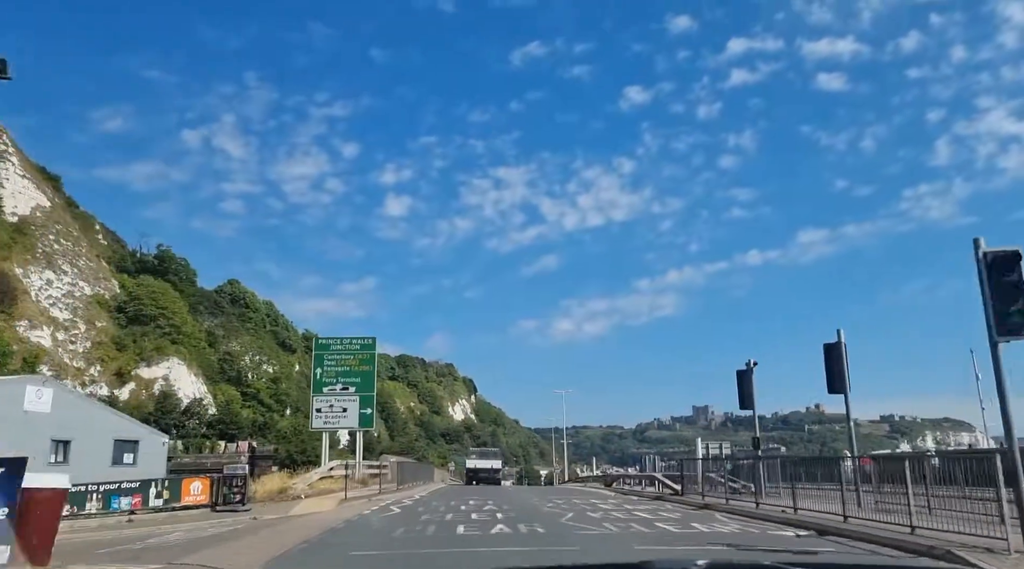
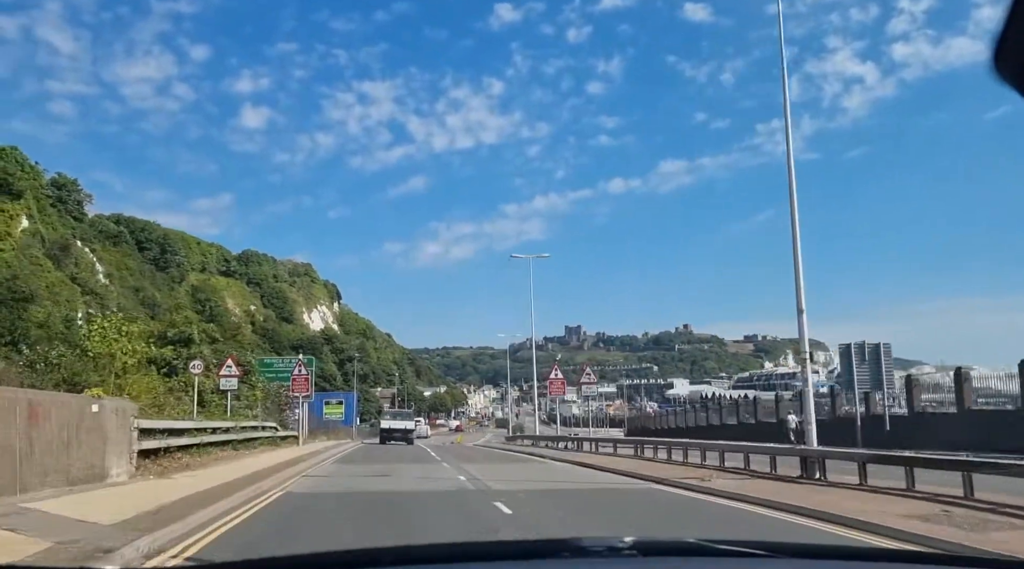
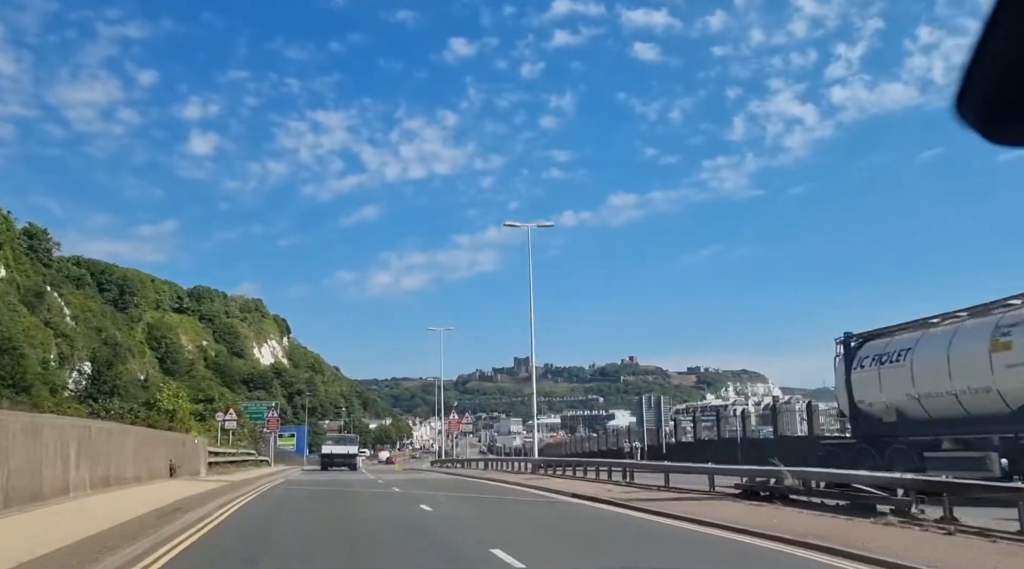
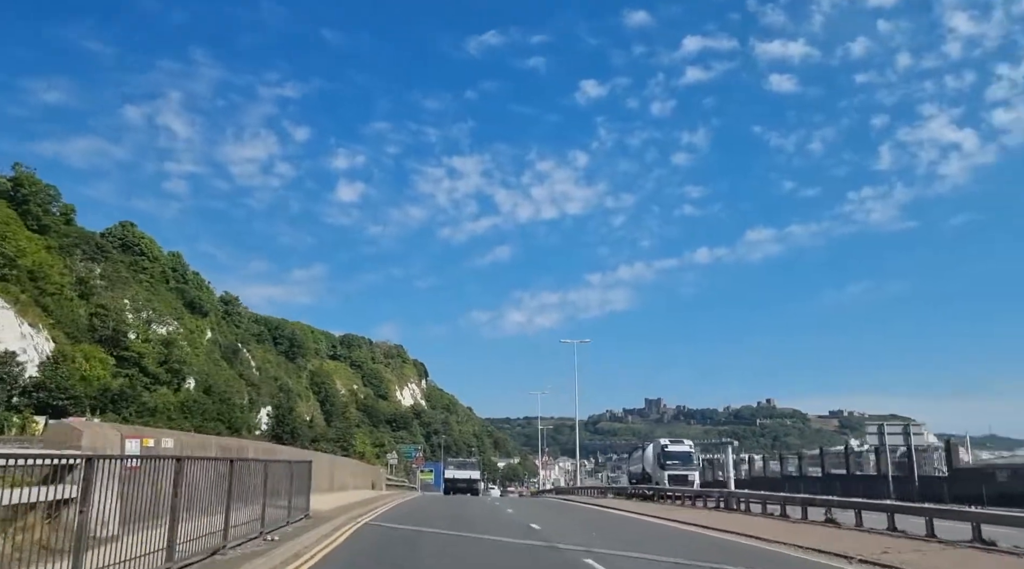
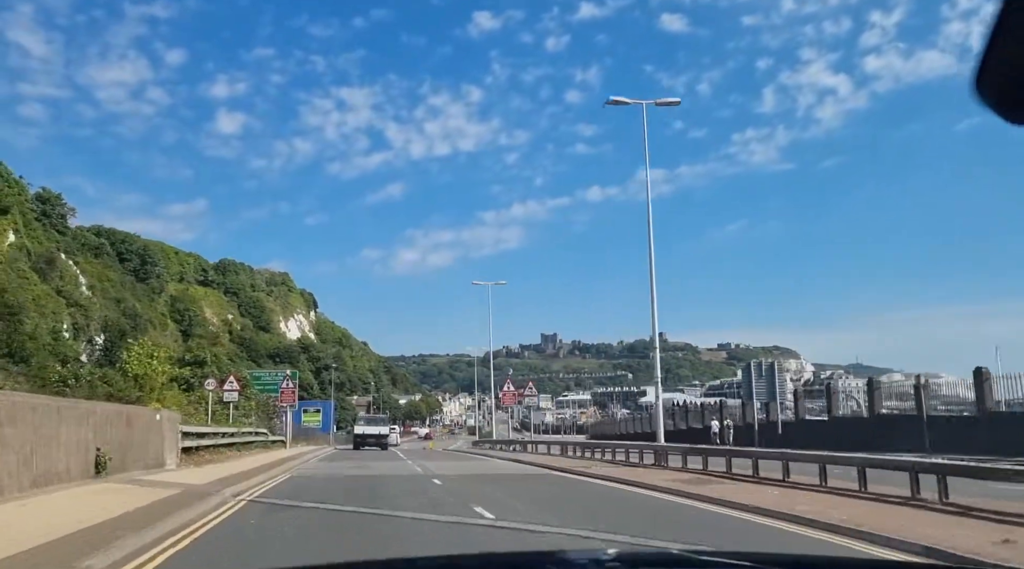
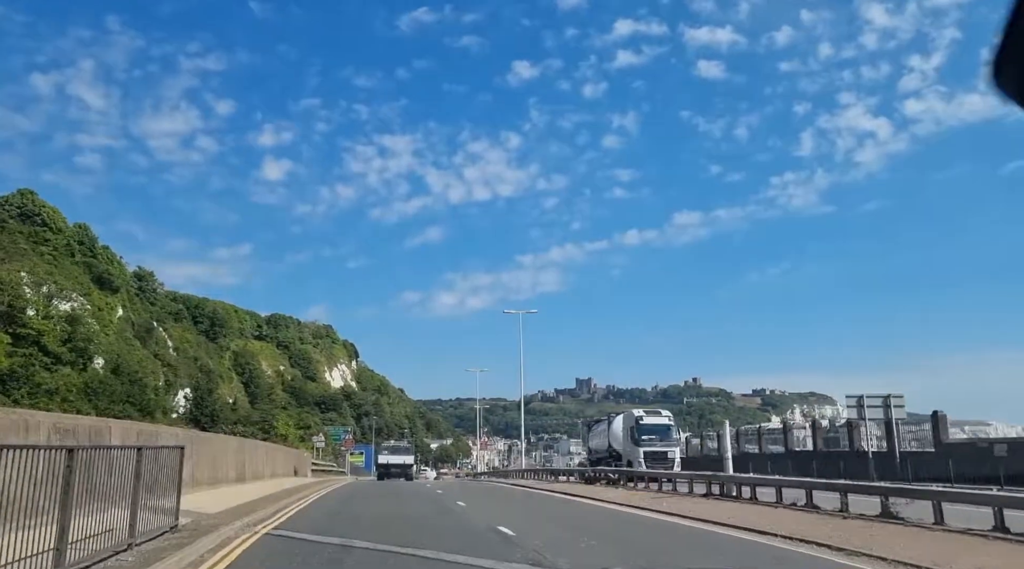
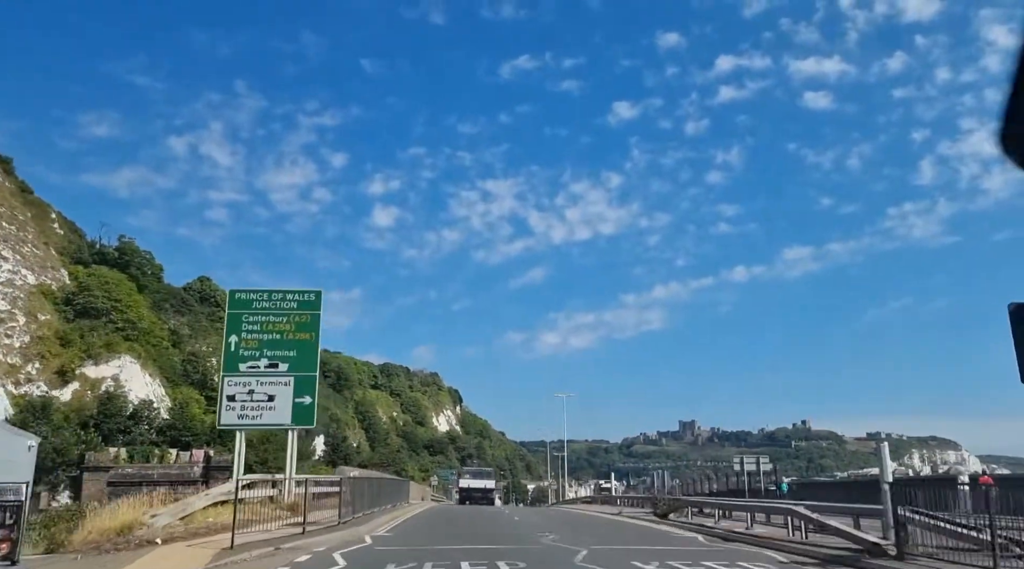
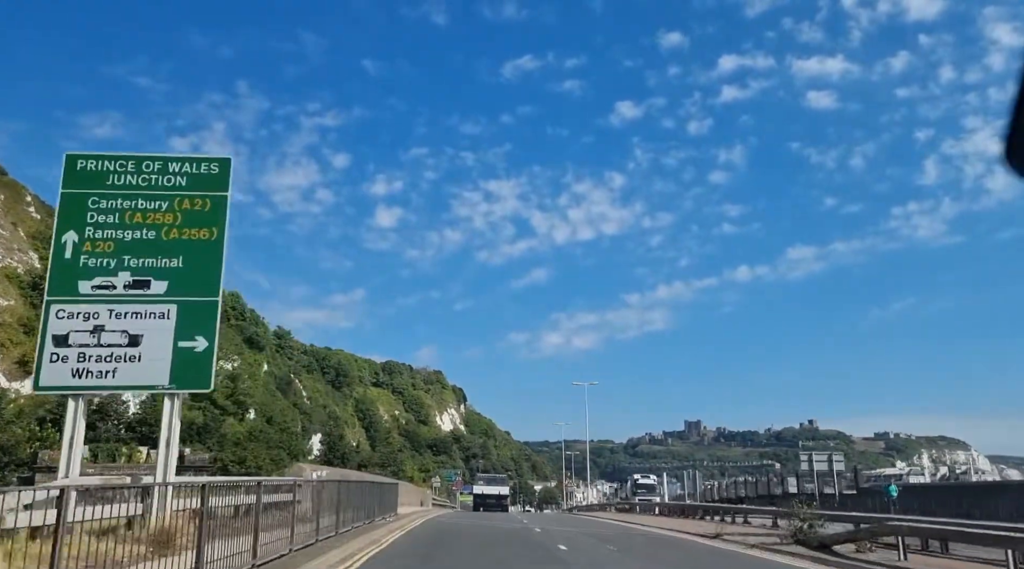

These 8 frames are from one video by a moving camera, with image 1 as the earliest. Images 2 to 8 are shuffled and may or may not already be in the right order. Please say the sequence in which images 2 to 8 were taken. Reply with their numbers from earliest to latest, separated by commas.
7, 8, 4, 6, 3, 5, 2
